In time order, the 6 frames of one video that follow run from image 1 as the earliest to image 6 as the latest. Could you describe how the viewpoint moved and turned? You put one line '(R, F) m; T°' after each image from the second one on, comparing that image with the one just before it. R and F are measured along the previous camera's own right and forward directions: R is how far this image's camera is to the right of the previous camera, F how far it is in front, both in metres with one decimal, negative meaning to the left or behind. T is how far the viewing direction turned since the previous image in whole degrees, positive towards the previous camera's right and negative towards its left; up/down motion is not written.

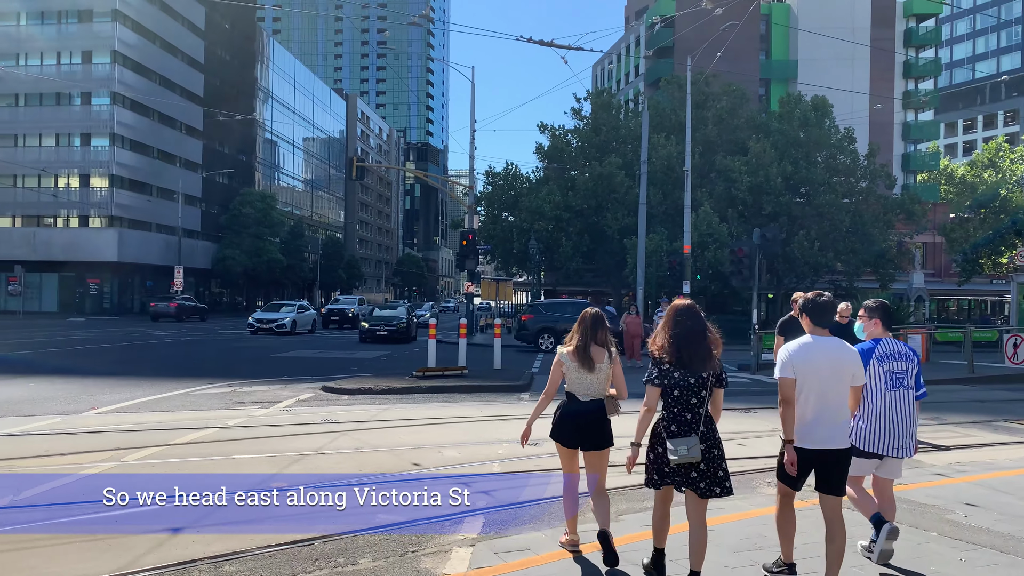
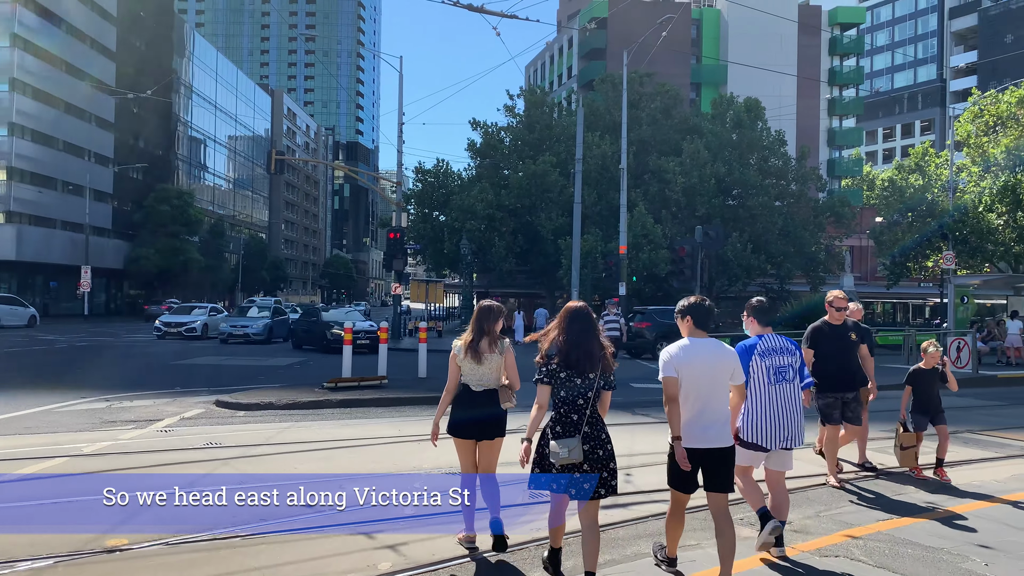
(+0.1, +1.3) m; +5°
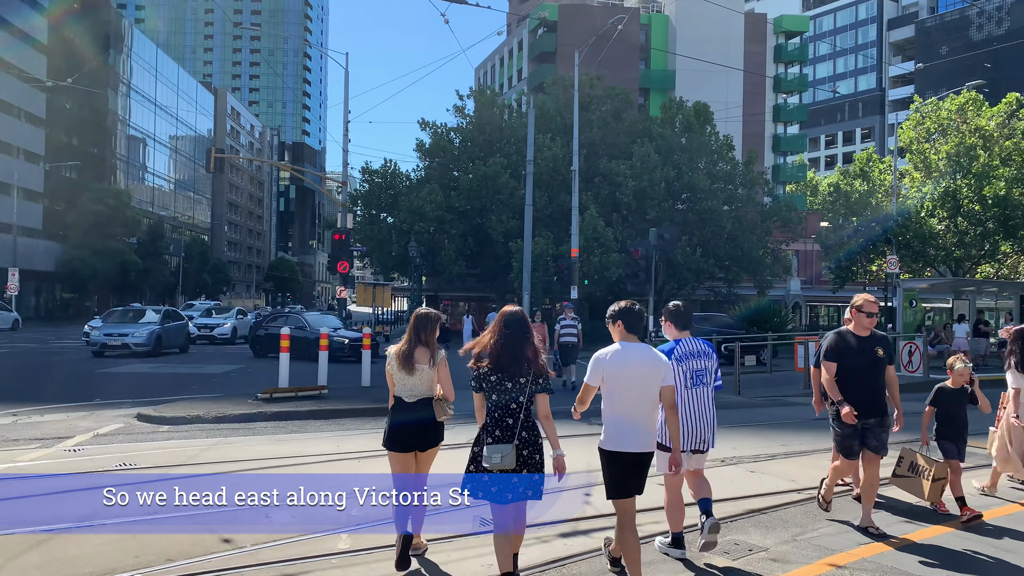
(0.0, +0.6) m; +4°
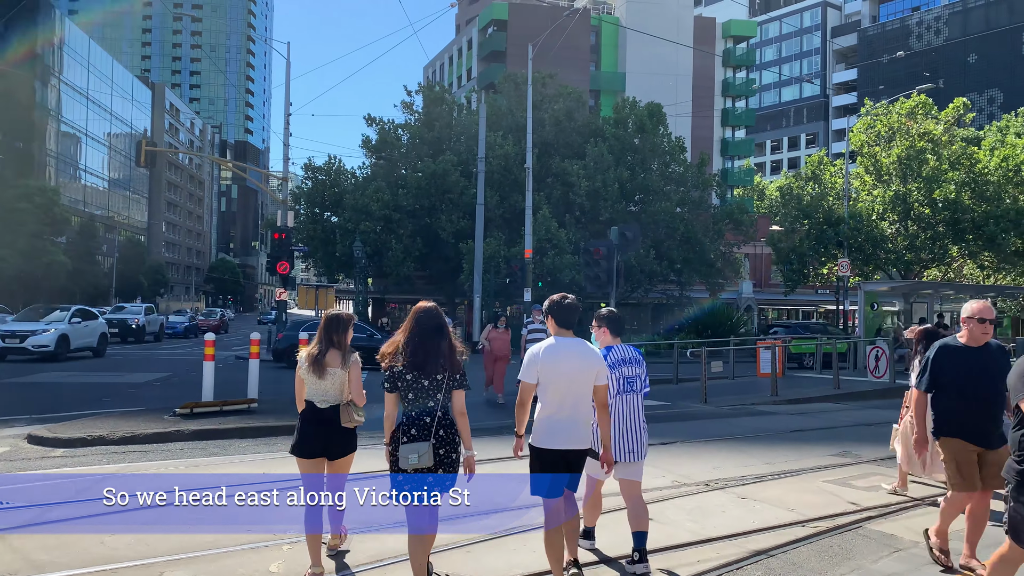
(-0.1, +1.0) m; +4°
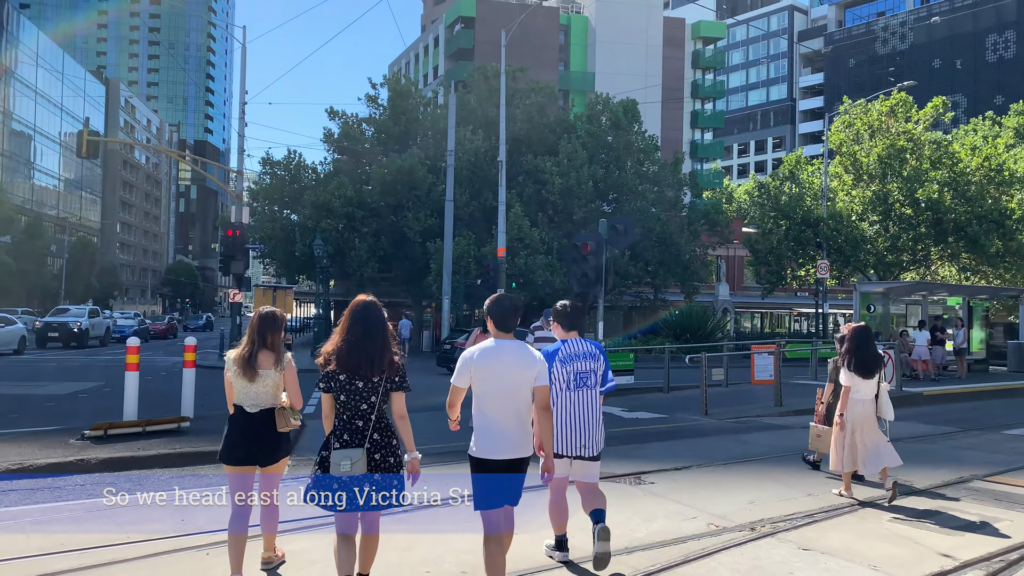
(-0.2, +1.5) m; +3°
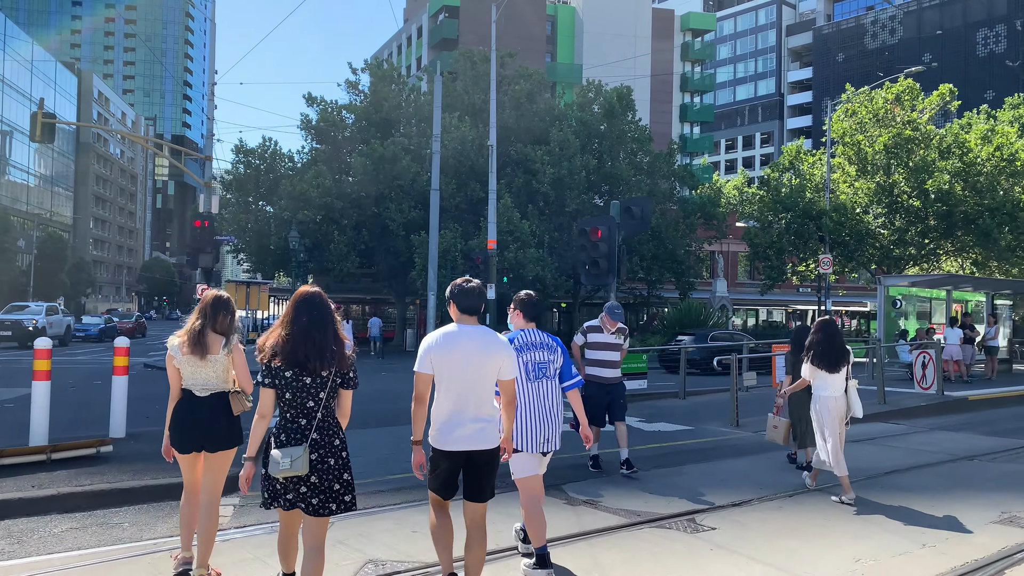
(-0.2, +1.7) m; +1°
